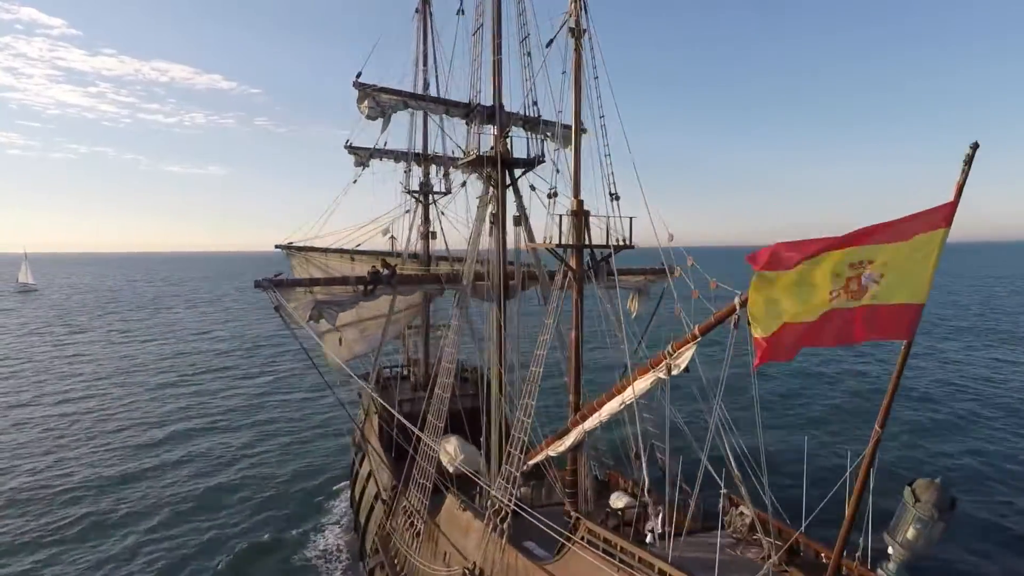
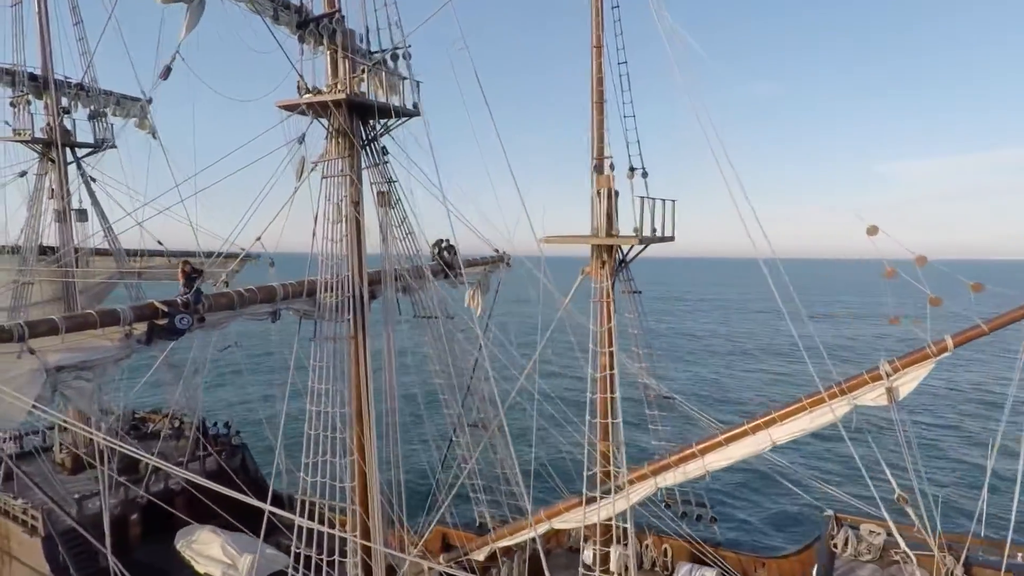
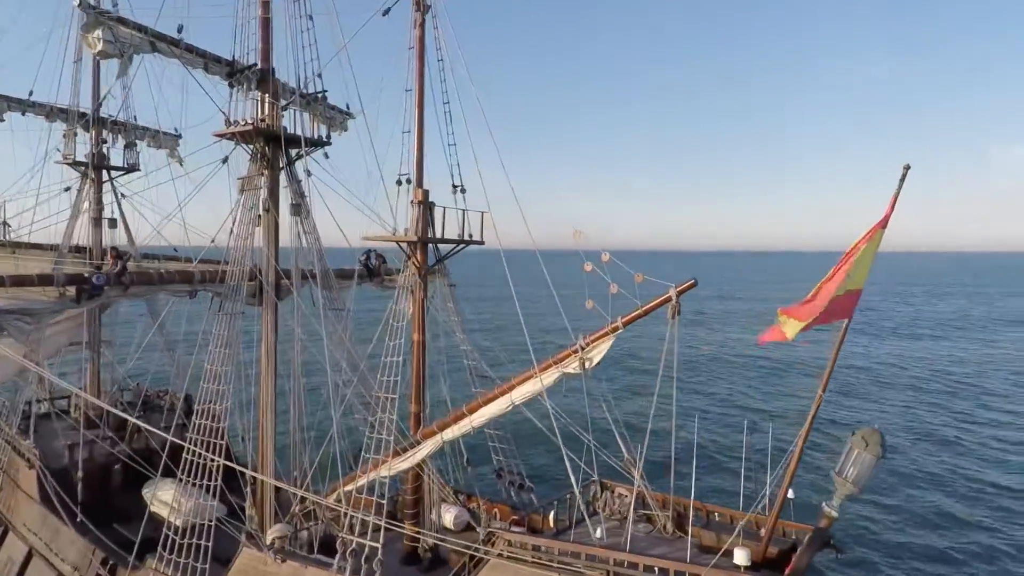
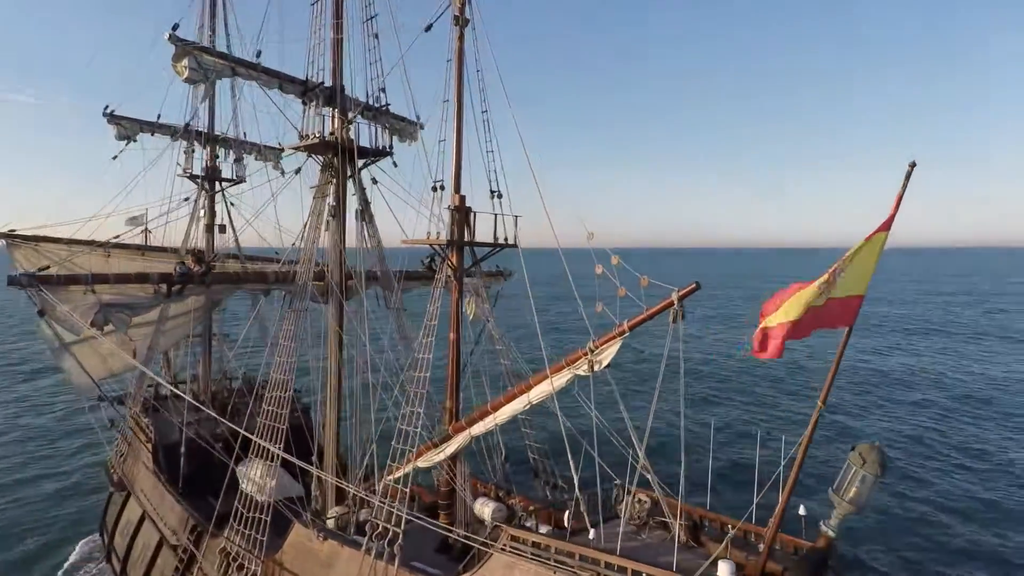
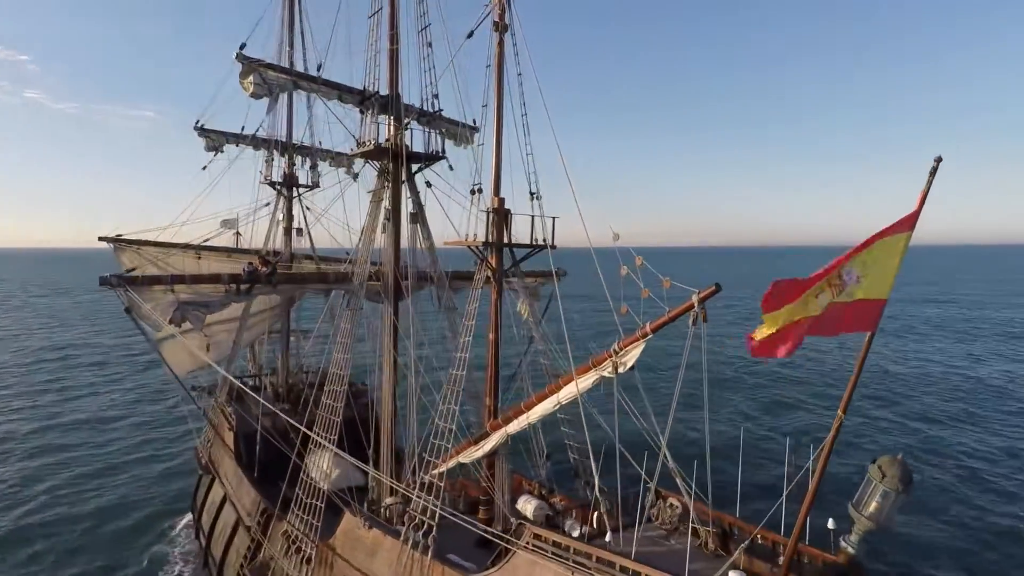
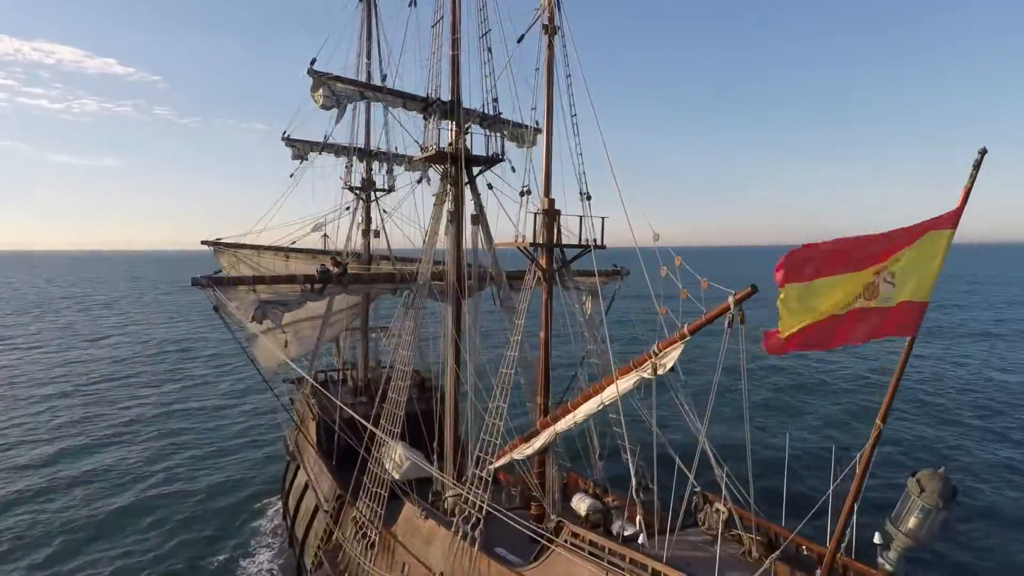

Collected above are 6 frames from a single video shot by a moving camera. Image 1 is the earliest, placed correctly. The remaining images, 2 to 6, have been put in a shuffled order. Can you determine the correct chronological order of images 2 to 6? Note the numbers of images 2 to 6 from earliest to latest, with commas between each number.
6, 5, 4, 3, 2
